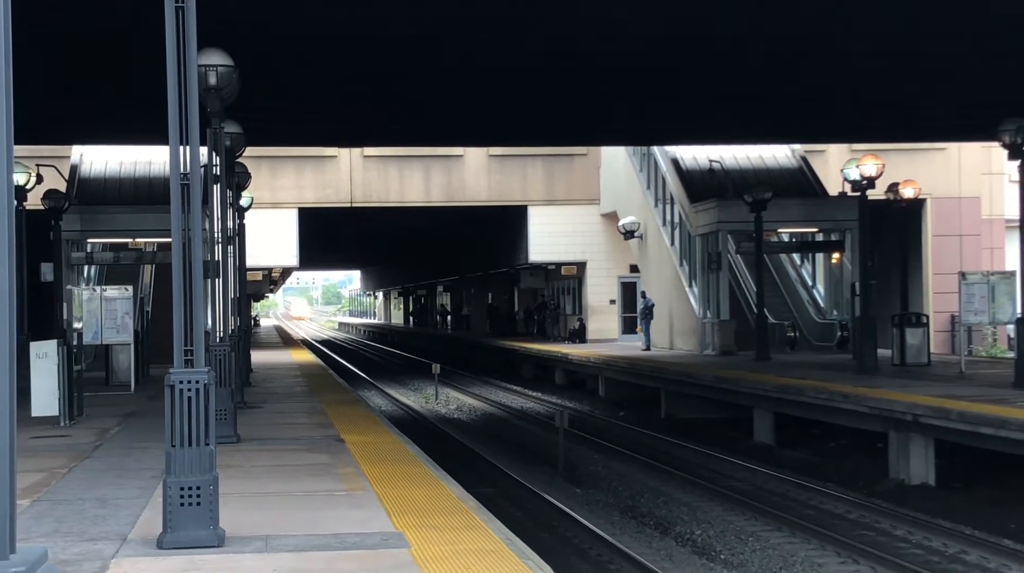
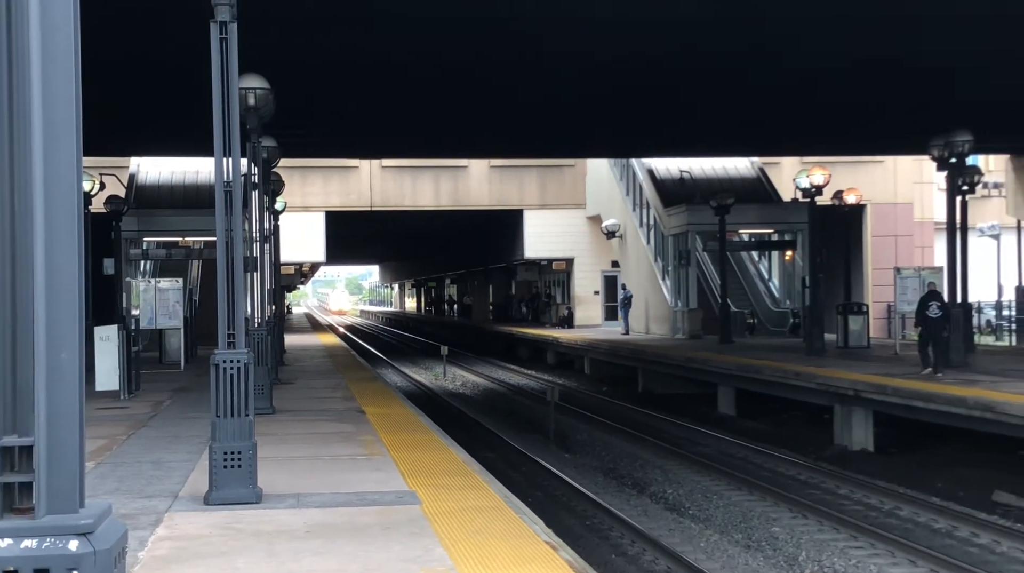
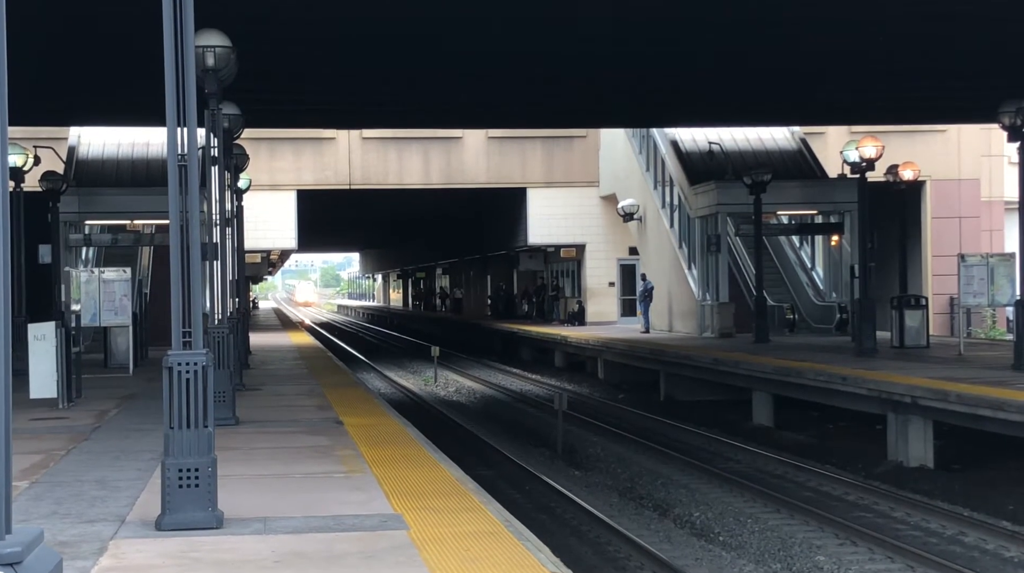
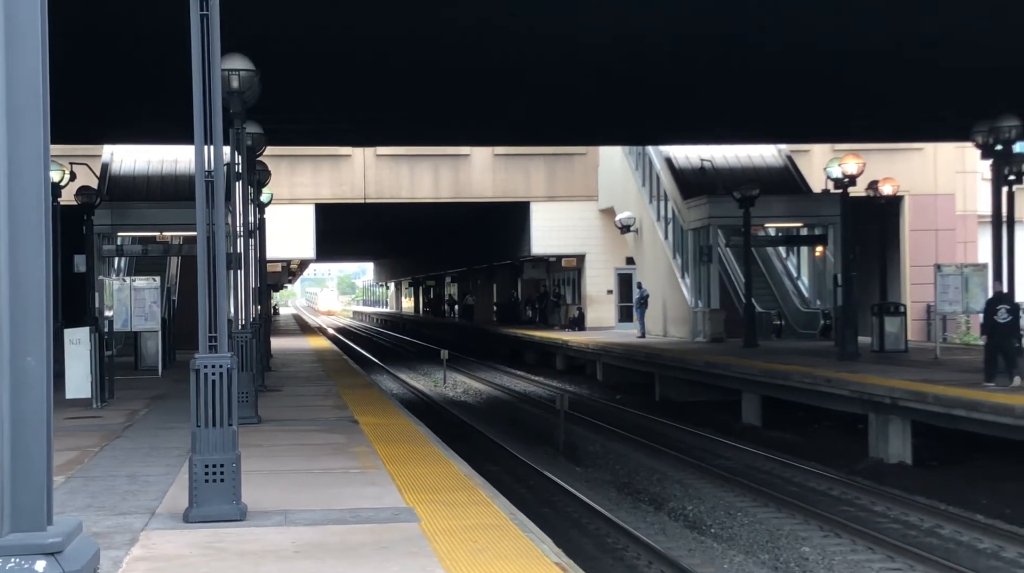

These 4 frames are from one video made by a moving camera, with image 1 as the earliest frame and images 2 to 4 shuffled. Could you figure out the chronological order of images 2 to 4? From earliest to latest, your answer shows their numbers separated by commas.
3, 4, 2
